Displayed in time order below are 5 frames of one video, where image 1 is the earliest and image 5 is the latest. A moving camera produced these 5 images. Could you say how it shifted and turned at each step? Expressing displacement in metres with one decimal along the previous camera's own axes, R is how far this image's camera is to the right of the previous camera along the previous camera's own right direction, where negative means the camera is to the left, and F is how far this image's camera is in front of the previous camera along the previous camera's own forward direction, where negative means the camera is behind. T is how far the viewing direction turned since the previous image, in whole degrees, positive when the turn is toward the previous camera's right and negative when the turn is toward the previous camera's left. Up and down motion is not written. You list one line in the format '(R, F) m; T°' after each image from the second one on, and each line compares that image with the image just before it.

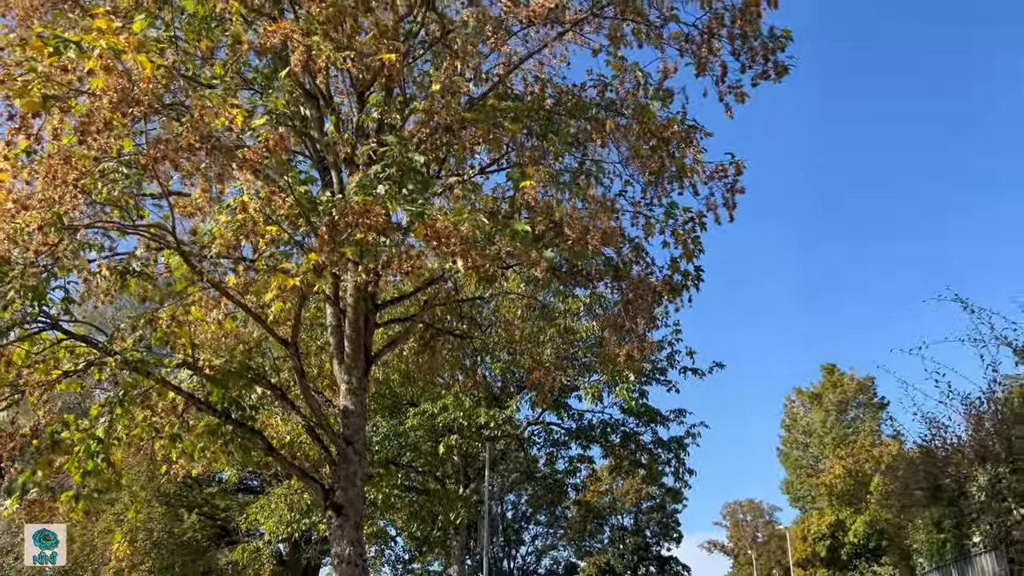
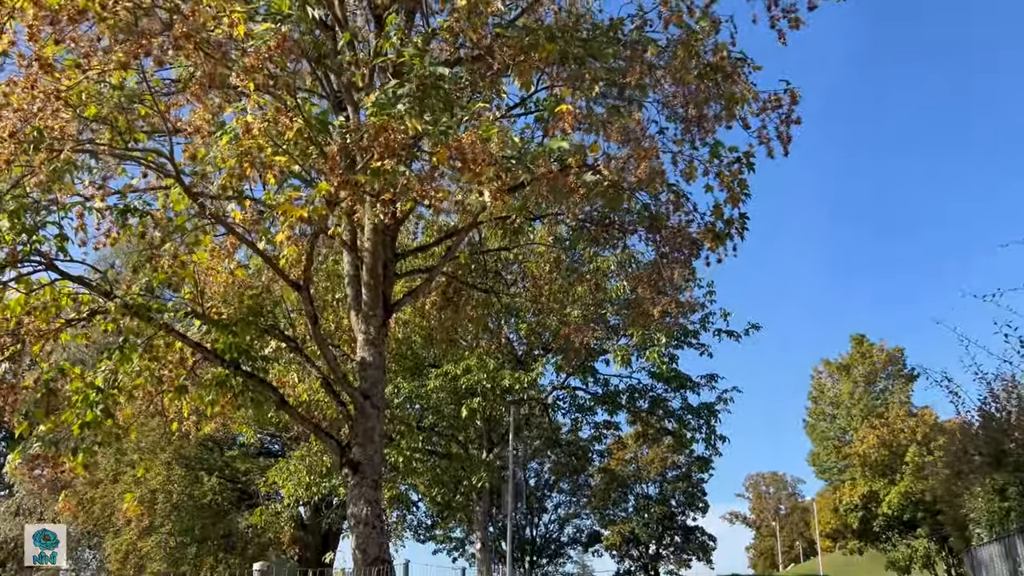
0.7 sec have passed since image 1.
(-0.1, +0.7) m; -1°
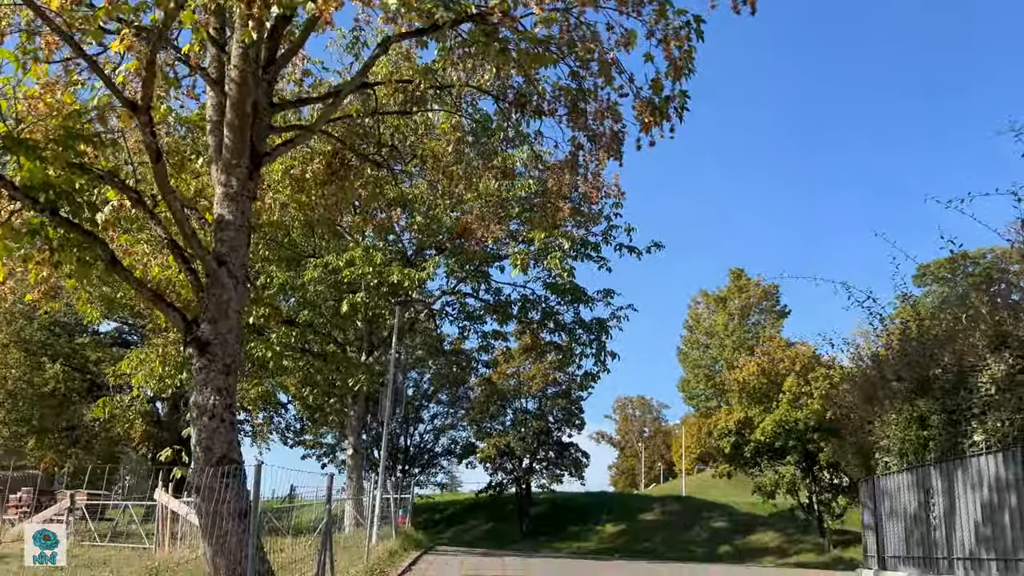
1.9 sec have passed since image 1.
(-0.1, +1.5) m; +8°
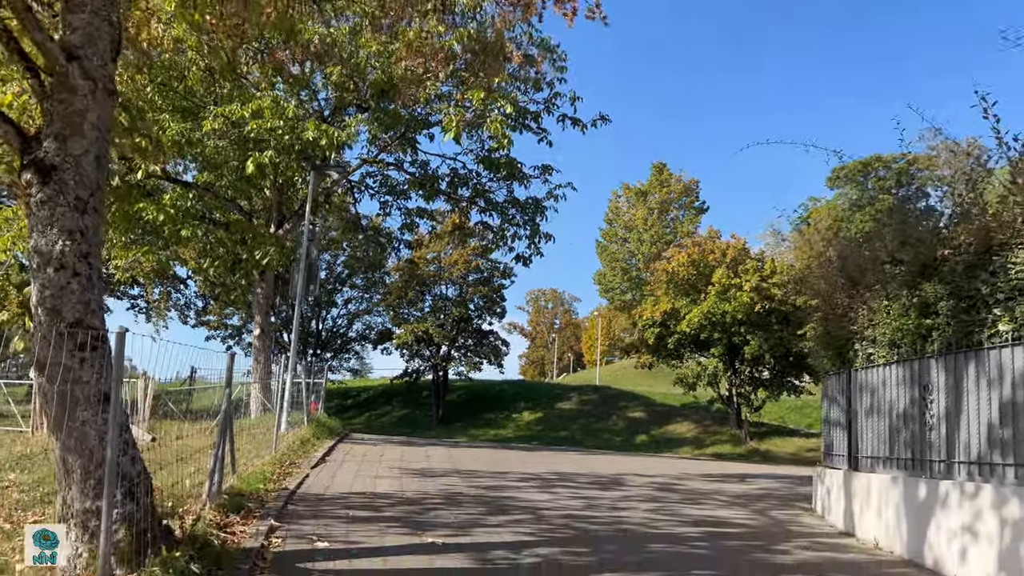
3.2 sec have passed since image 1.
(-0.3, +1.7) m; +6°
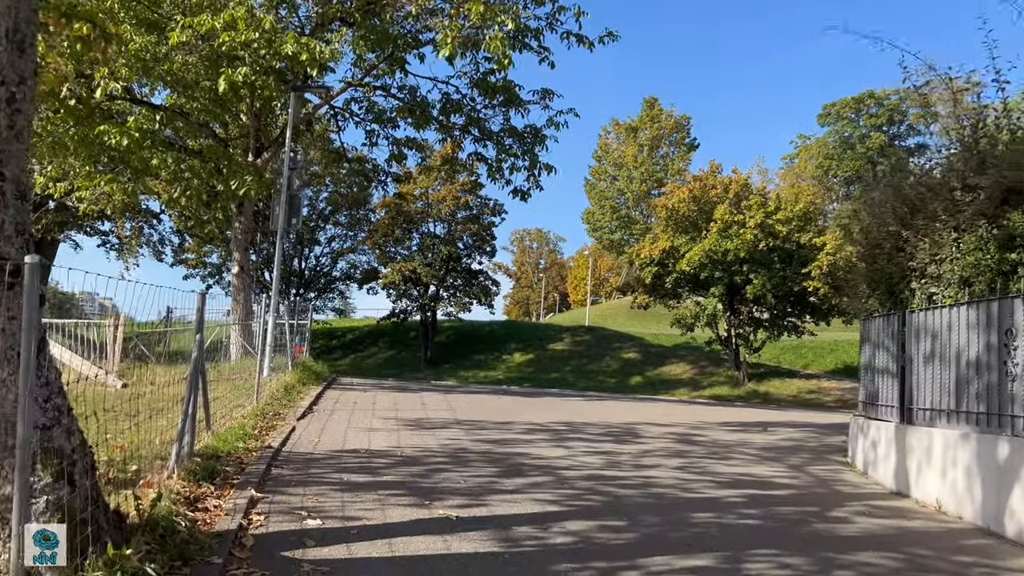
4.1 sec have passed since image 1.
(-0.3, +1.2) m; +1°
